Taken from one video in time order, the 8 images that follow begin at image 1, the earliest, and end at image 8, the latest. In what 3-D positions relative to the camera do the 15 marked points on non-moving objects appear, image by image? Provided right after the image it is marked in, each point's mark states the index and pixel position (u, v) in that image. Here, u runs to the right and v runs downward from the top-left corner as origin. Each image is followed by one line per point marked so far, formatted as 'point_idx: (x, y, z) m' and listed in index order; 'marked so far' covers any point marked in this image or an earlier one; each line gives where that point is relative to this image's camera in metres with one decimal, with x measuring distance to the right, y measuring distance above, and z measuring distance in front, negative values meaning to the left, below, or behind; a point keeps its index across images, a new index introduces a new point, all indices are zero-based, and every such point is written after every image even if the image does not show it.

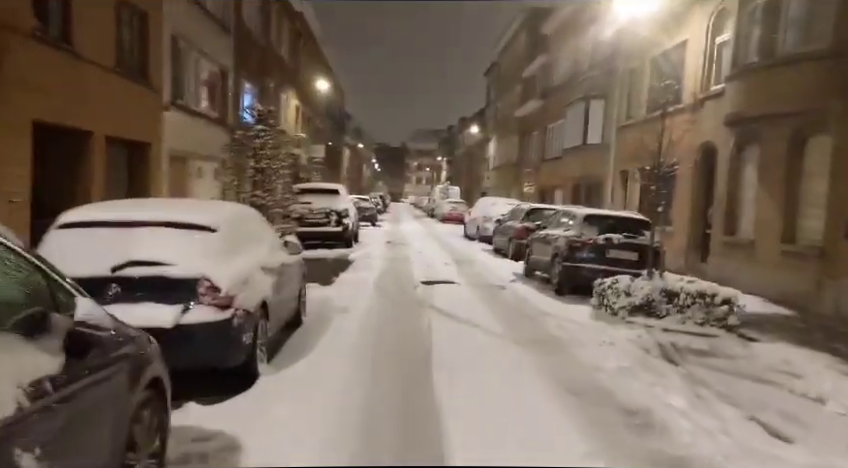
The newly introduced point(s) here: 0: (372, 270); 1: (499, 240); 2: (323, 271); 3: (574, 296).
0: (-1.1, -0.8, +14.1) m
1: (+2.2, -0.2, +18.8) m
2: (-2.2, -0.8, +14.0) m
3: (+2.7, -1.1, +11.5) m
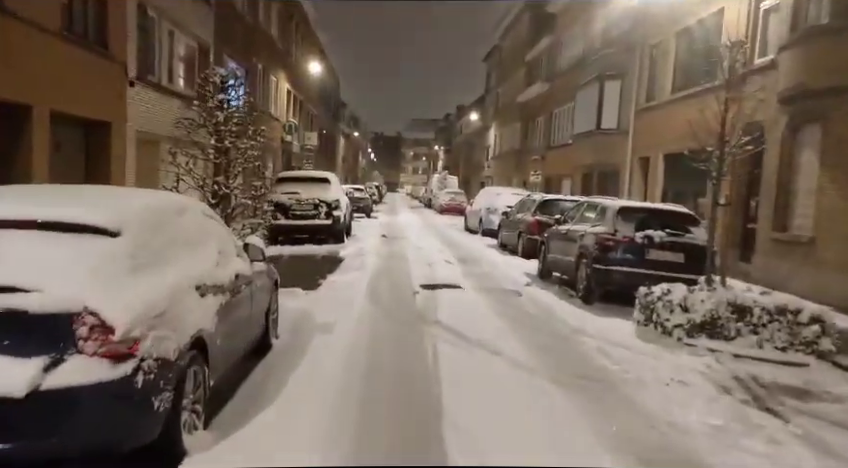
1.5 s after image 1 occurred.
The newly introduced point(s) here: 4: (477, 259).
0: (-1.1, -0.7, +12.2) m
1: (+2.2, 0.0, +16.9) m
2: (-2.1, -0.7, +12.1) m
3: (+2.7, -1.1, +9.7) m
4: (+1.2, -0.6, +14.4) m
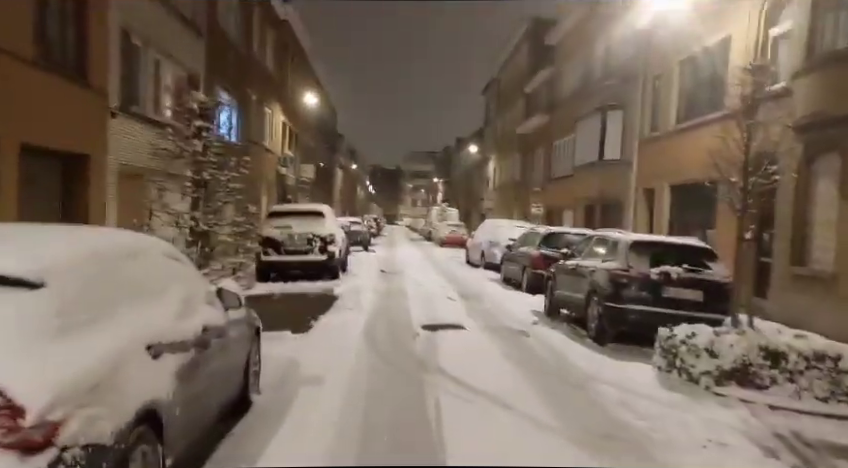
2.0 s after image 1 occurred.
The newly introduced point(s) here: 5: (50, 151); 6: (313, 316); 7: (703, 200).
0: (-1.1, -1.3, +11.5) m
1: (+2.2, -0.9, +16.3) m
2: (-2.2, -1.4, +11.4) m
3: (+2.7, -1.6, +9.0) m
4: (+1.2, -1.3, +13.7) m
5: (-6.4, +1.4, +11.0) m
6: (-1.9, -1.4, +10.7) m
7: (+6.8, +0.9, +15.0) m
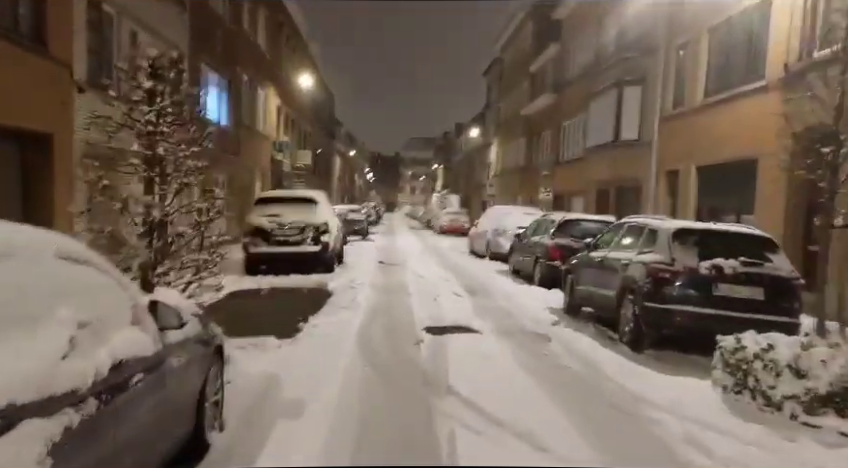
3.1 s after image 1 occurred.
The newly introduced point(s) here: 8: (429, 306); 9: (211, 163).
0: (-1.0, -1.2, +10.2) m
1: (+2.2, -0.6, +14.9) m
2: (-2.1, -1.2, +10.0) m
3: (+2.8, -1.4, +7.6) m
4: (+1.3, -1.1, +12.4) m
5: (-6.3, +1.6, +9.6) m
6: (-1.8, -1.2, +9.4) m
7: (+6.8, +1.1, +13.6) m
8: (+0.1, -1.2, +10.6) m
9: (-6.6, +2.2, +19.9) m
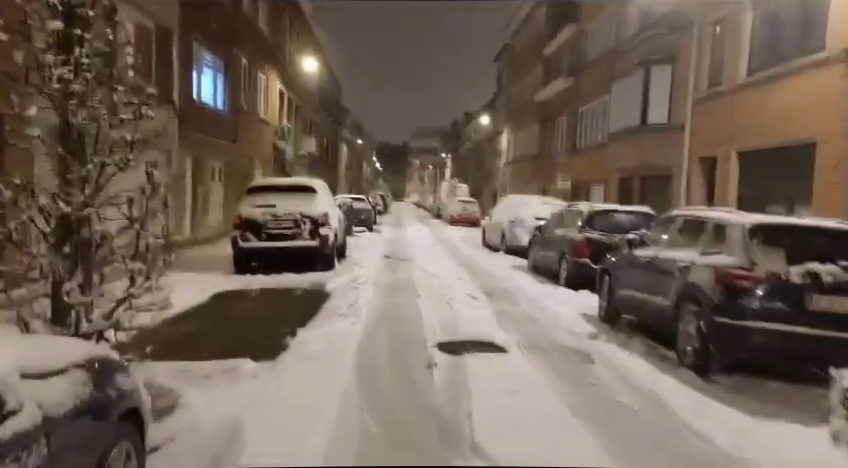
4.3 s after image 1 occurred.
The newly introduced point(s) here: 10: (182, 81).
0: (-0.9, -1.1, +8.7) m
1: (+2.5, -0.4, +13.4) m
2: (-1.9, -1.2, +8.6) m
3: (+2.9, -1.4, +6.1) m
4: (+1.5, -1.0, +10.9) m
5: (-6.1, +1.6, +8.2) m
6: (-1.6, -1.2, +7.9) m
7: (+7.0, +1.3, +12.0) m
8: (+0.3, -1.1, +9.1) m
9: (-6.3, +2.4, +18.4) m
10: (-6.2, +3.9, +16.4) m
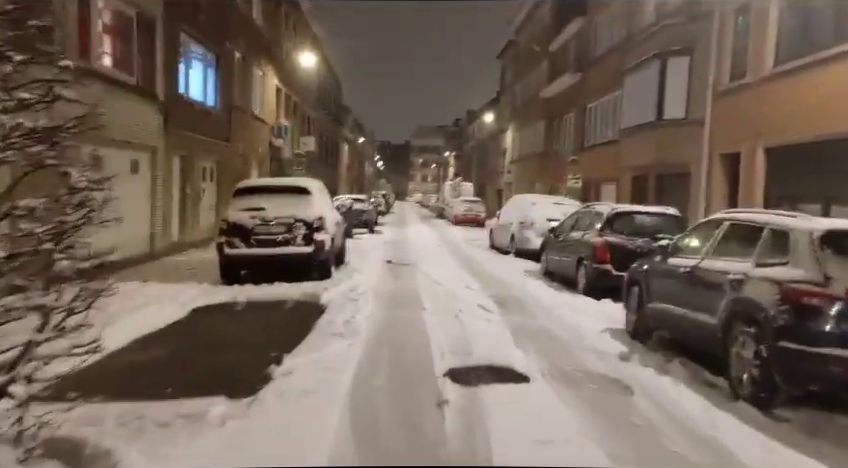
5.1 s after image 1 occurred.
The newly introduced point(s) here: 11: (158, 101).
0: (-0.8, -1.2, +7.7) m
1: (+2.5, -0.5, +12.4) m
2: (-1.9, -1.3, +7.6) m
3: (+3.0, -1.5, +5.1) m
4: (+1.5, -1.0, +9.9) m
5: (-6.1, +1.5, +7.2) m
6: (-1.6, -1.3, +6.9) m
7: (+7.1, +1.2, +11.0) m
8: (+0.3, -1.2, +8.1) m
9: (-6.2, +2.3, +17.4) m
10: (-6.1, +3.8, +15.4) m
11: (-6.1, +3.1, +14.7) m
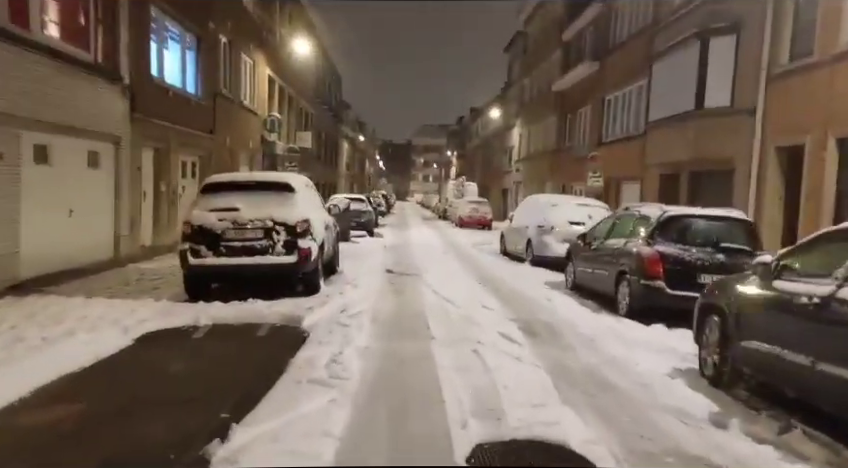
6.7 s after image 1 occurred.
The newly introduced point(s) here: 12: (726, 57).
0: (-0.7, -1.3, +5.7) m
1: (+2.6, -0.6, +10.4) m
2: (-1.8, -1.3, +5.6) m
3: (+3.1, -1.6, +3.1) m
4: (+1.7, -1.2, +7.9) m
5: (-6.0, +1.5, +5.2) m
6: (-1.5, -1.3, +4.9) m
7: (+7.2, +1.1, +9.0) m
8: (+0.4, -1.3, +6.1) m
9: (-6.1, +2.2, +15.5) m
10: (-6.0, +3.7, +13.4) m
11: (-5.9, +3.0, +12.8) m
12: (+6.7, +3.9, +14.3) m
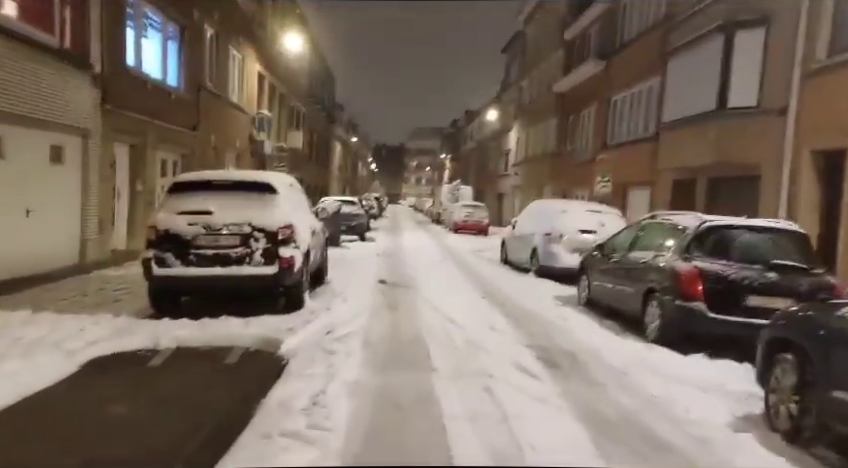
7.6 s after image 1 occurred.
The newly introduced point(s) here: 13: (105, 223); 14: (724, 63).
0: (-0.6, -1.4, +4.5) m
1: (+2.6, -0.8, +9.2) m
2: (-1.7, -1.4, +4.3) m
3: (+3.2, -1.7, +1.9) m
4: (+1.7, -1.3, +6.7) m
5: (-5.9, +1.4, +3.9) m
6: (-1.4, -1.4, +3.7) m
7: (+7.3, +0.9, +7.9) m
8: (+0.5, -1.4, +4.9) m
9: (-6.1, +2.2, +14.2) m
10: (-6.0, +3.7, +12.2) m
11: (-5.9, +2.9, +11.5) m
12: (+6.7, +3.7, +13.2) m
13: (-6.1, +0.2, +12.3) m
14: (+6.4, +3.6, +13.7) m
